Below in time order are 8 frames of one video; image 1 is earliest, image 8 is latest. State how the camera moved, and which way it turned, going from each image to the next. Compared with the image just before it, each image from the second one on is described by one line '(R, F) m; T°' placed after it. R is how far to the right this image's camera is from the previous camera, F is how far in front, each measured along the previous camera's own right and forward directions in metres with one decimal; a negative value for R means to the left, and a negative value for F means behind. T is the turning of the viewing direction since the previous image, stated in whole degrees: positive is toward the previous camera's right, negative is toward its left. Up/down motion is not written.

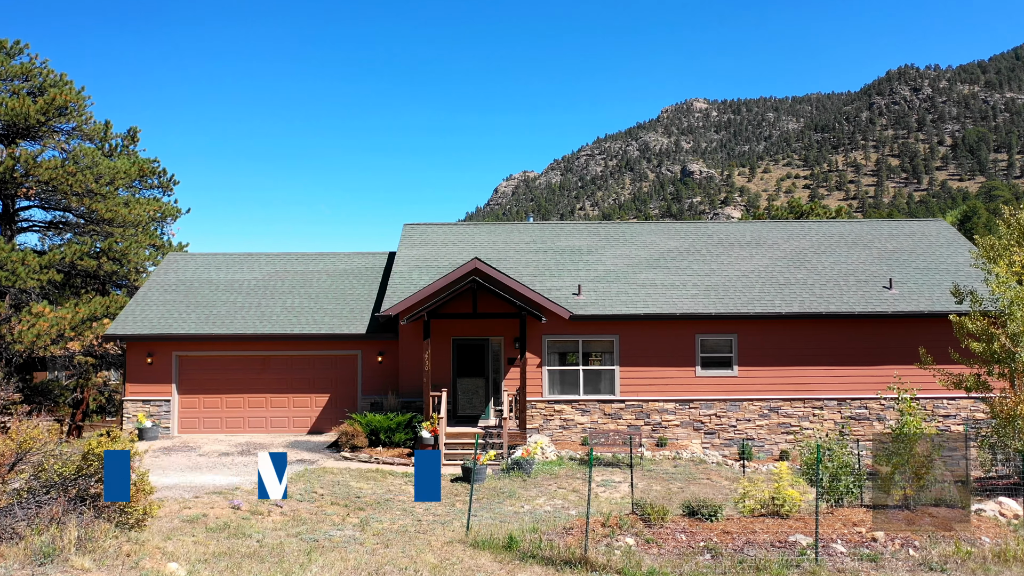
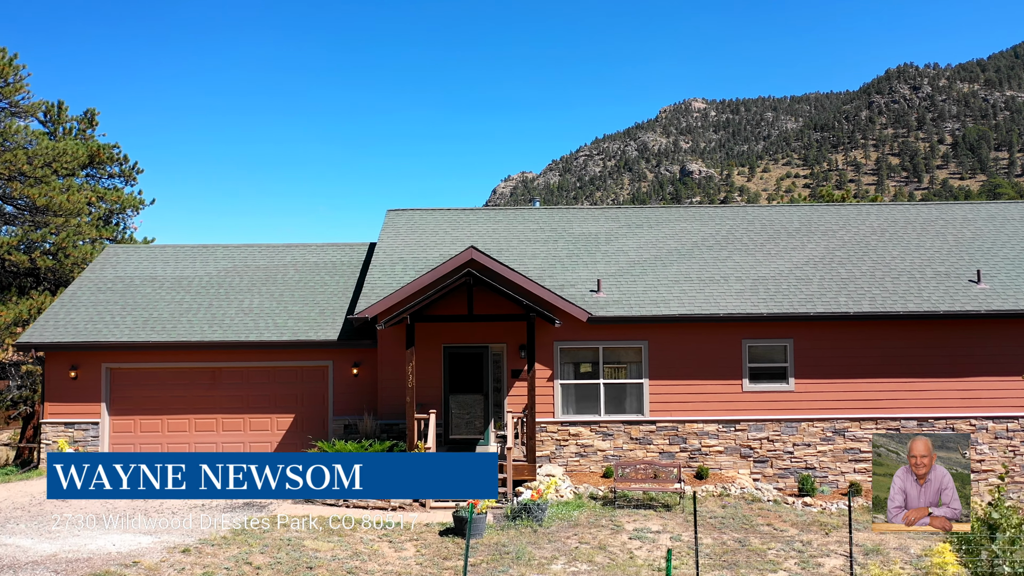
(-0.1, +3.5) m; 0°
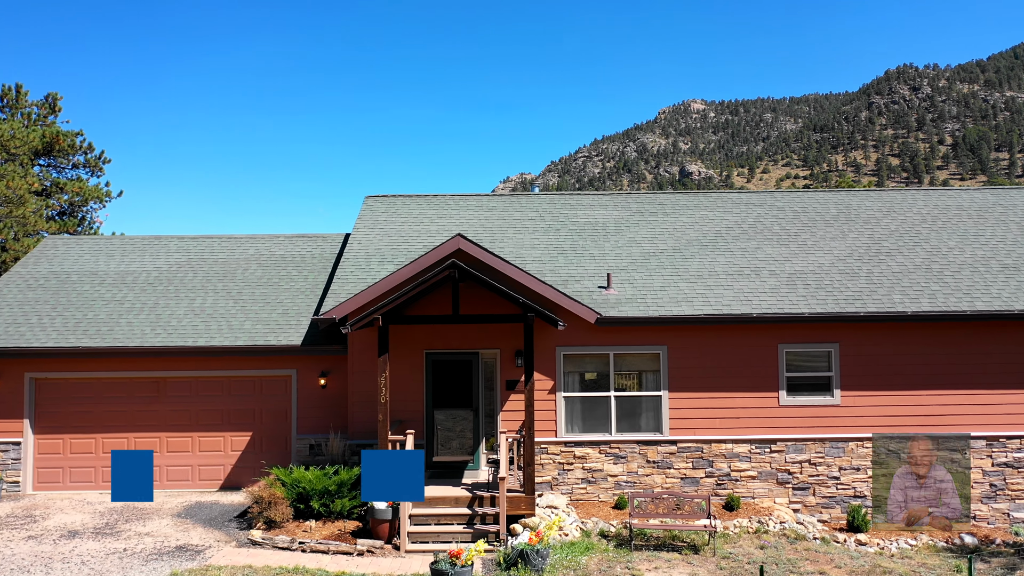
(0.0, +2.3) m; 0°
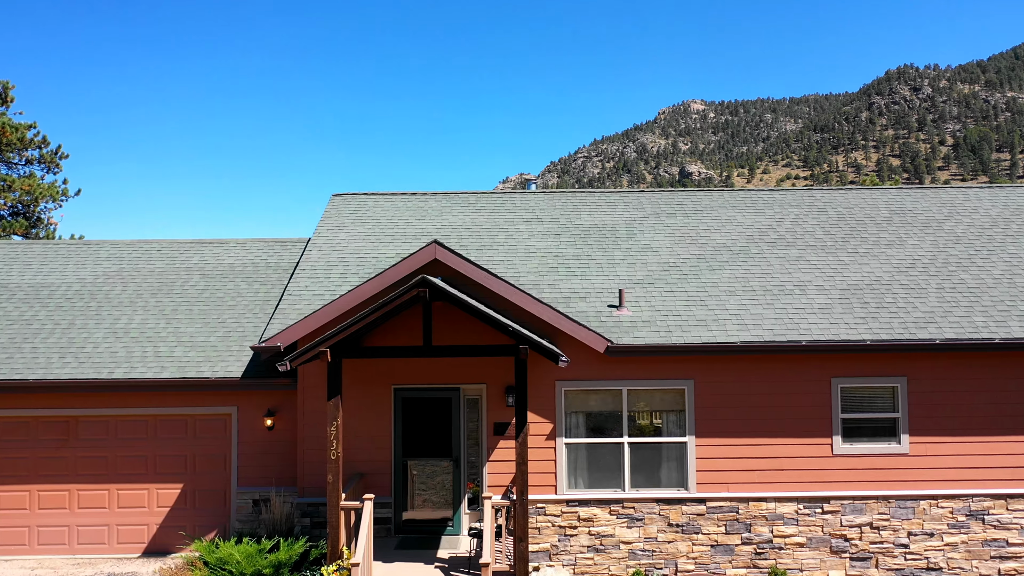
(+0.1, +2.5) m; 0°
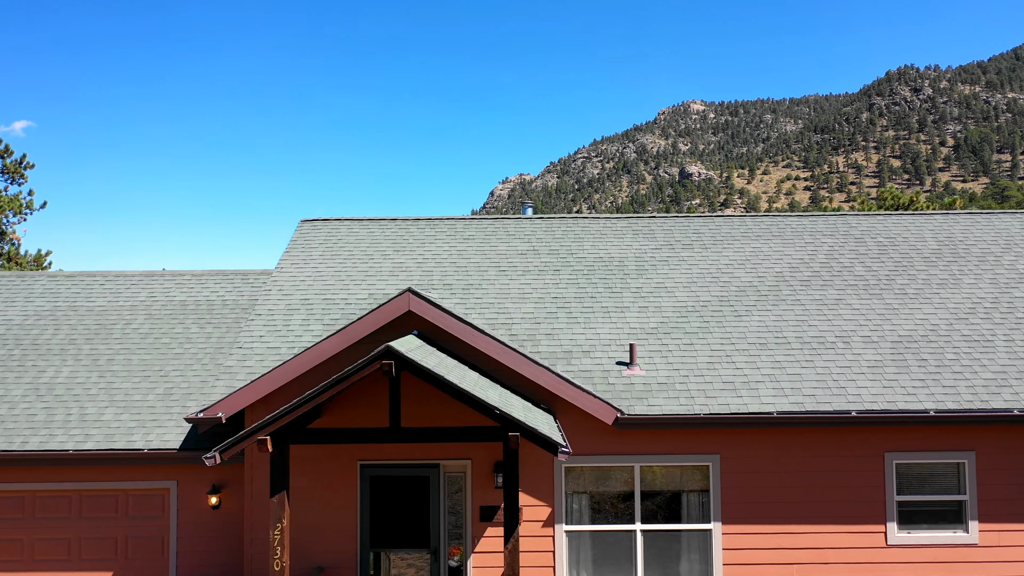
(+0.1, +1.7) m; 0°
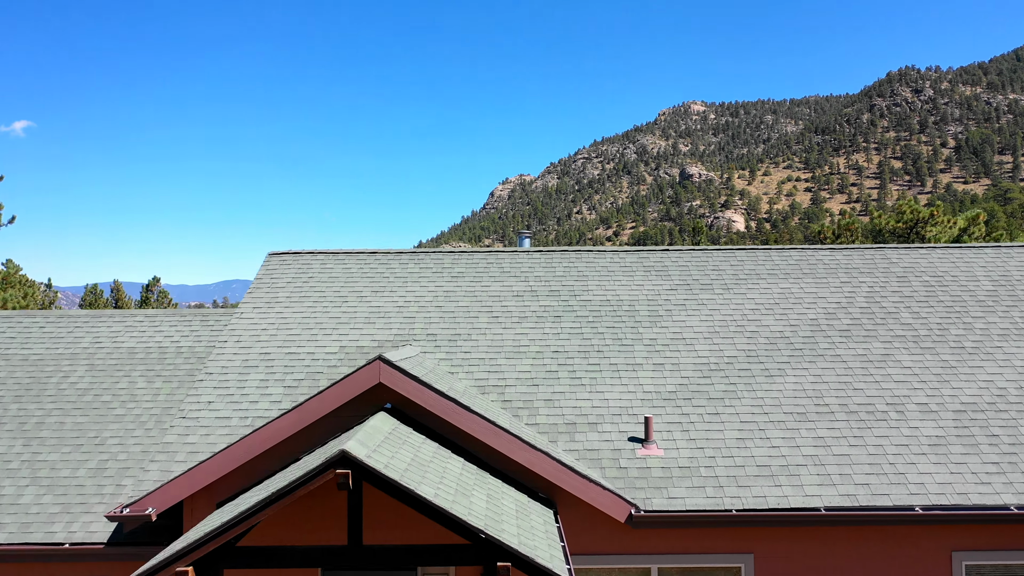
(0.0, +1.5) m; 0°
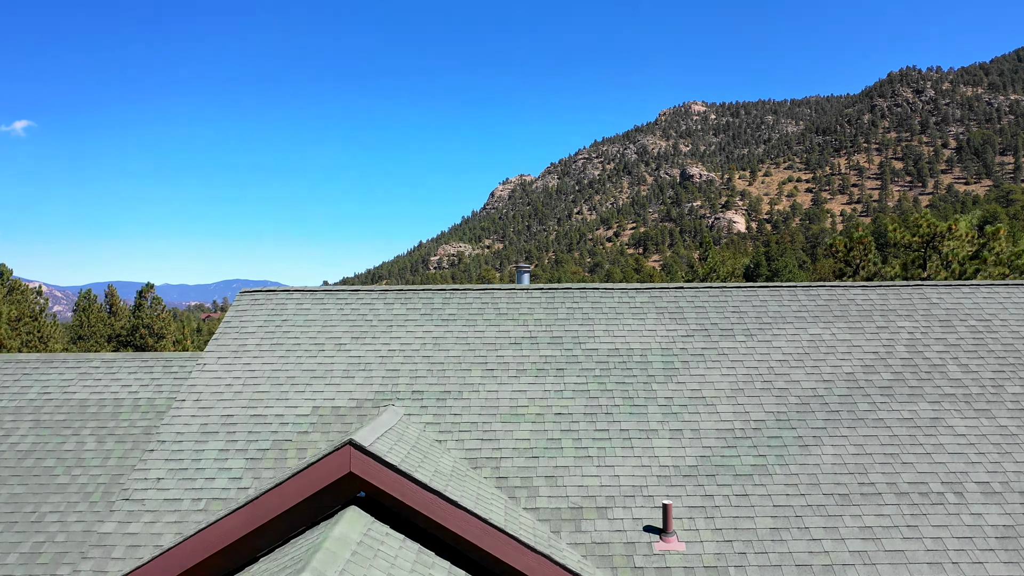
(0.0, +1.1) m; 0°
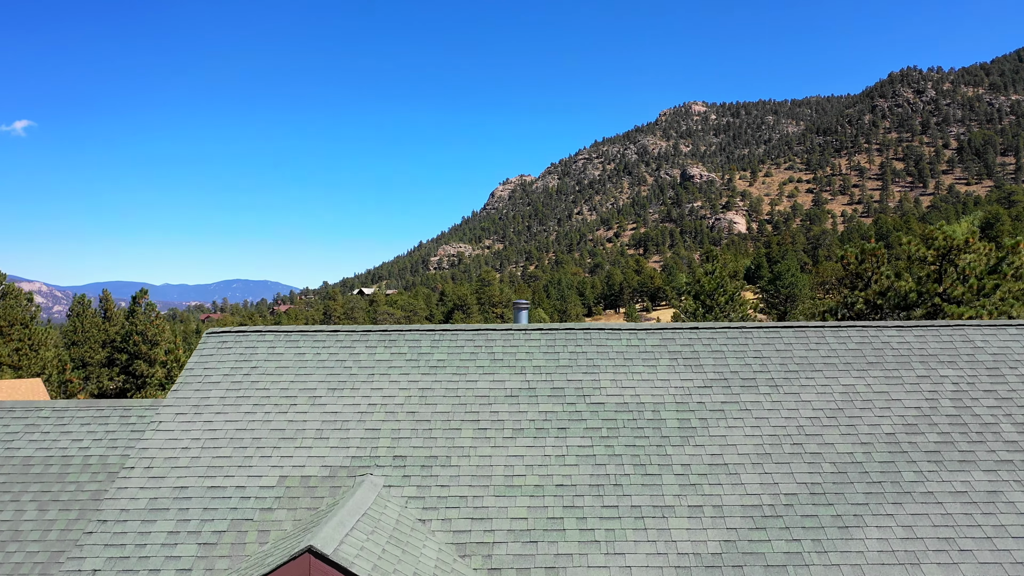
(0.0, +1.0) m; 0°
